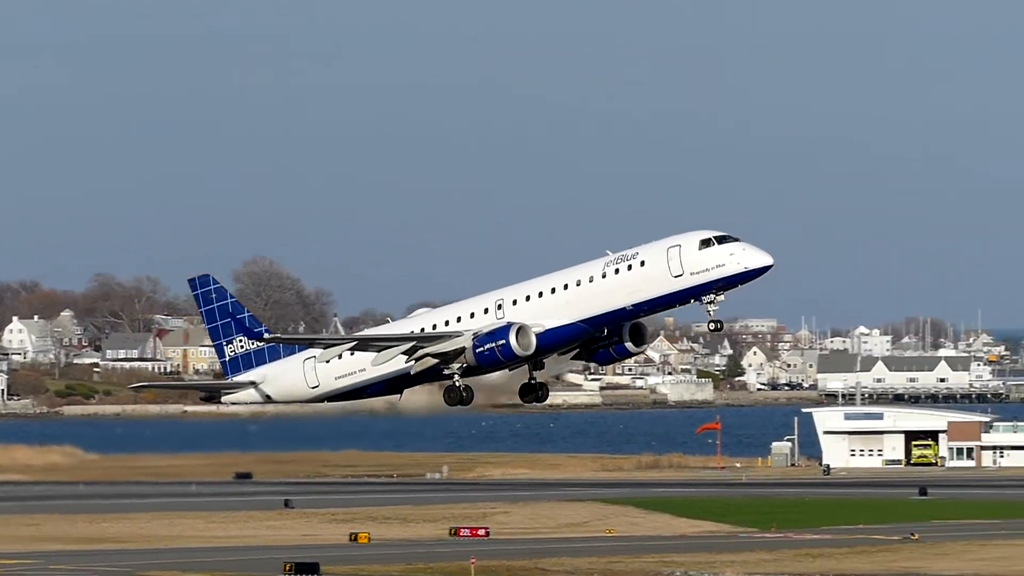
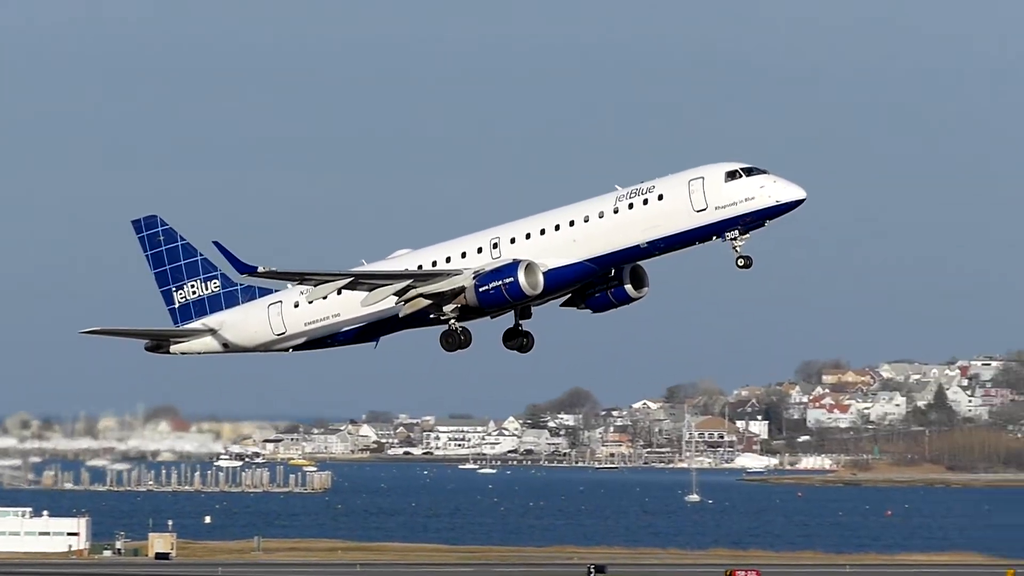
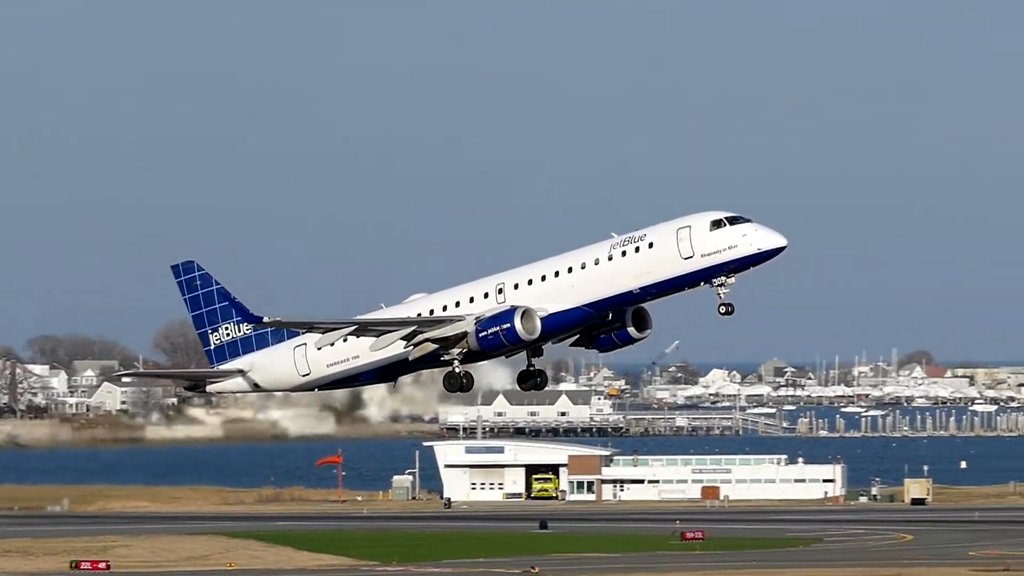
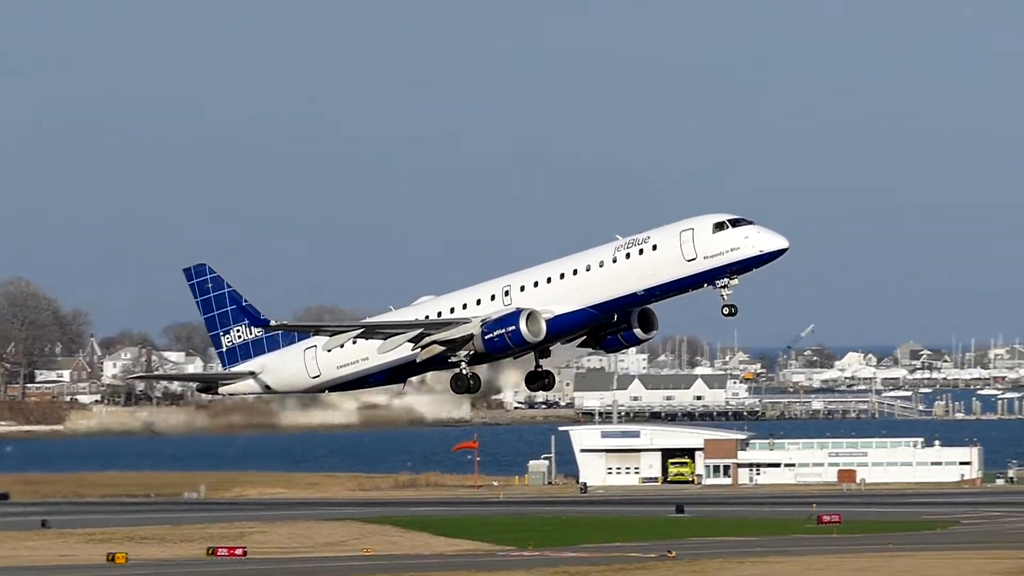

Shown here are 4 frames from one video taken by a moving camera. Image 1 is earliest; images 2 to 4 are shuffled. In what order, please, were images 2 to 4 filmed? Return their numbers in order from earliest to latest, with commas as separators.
4, 3, 2
